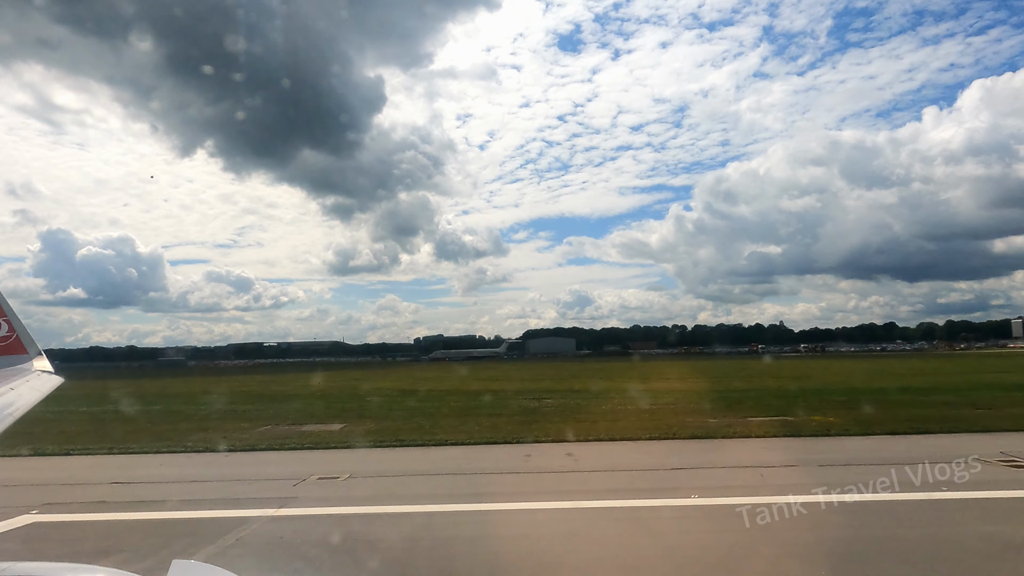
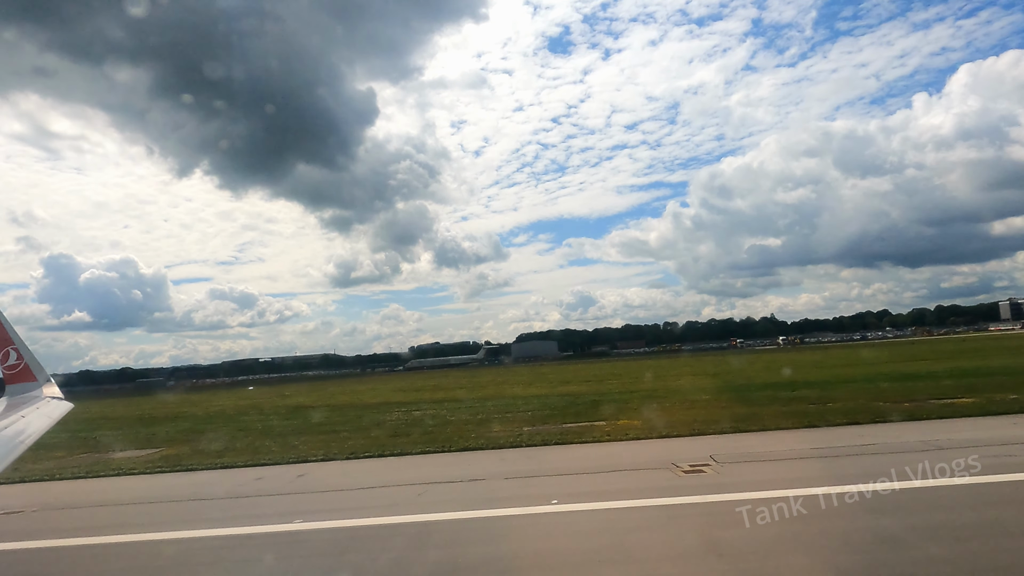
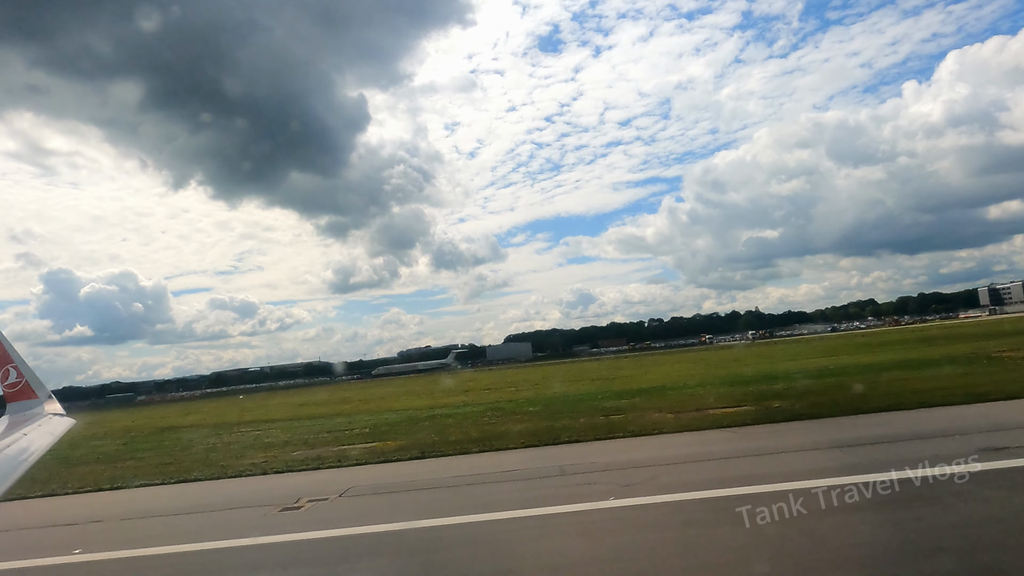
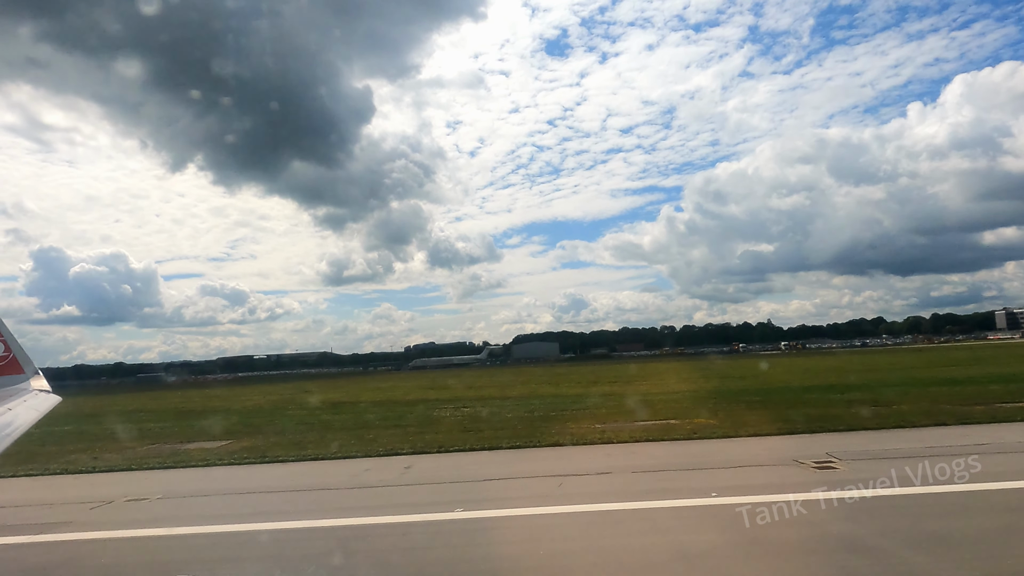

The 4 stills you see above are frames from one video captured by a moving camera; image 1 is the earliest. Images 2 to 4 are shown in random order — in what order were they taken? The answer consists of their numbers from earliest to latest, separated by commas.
4, 2, 3
